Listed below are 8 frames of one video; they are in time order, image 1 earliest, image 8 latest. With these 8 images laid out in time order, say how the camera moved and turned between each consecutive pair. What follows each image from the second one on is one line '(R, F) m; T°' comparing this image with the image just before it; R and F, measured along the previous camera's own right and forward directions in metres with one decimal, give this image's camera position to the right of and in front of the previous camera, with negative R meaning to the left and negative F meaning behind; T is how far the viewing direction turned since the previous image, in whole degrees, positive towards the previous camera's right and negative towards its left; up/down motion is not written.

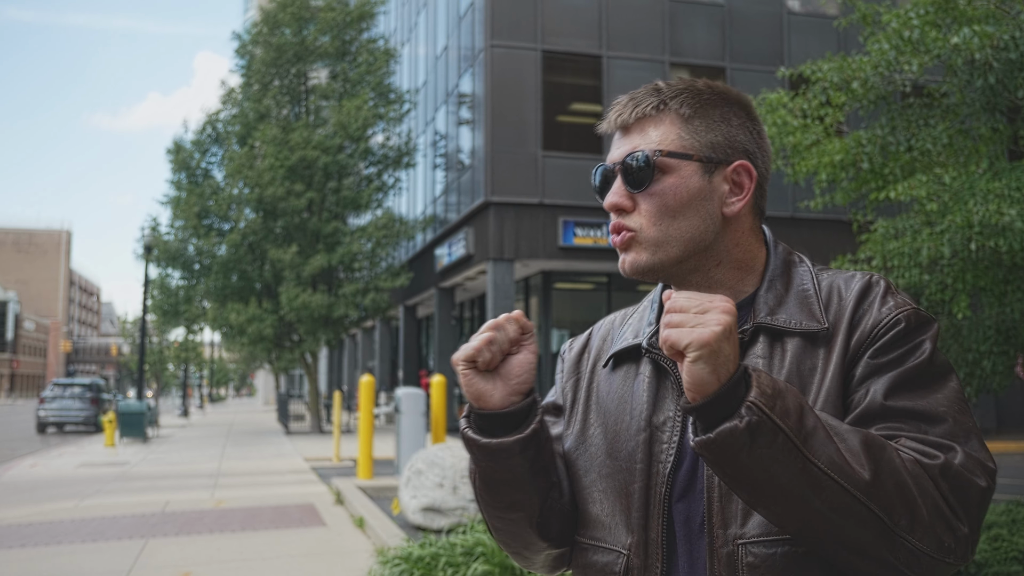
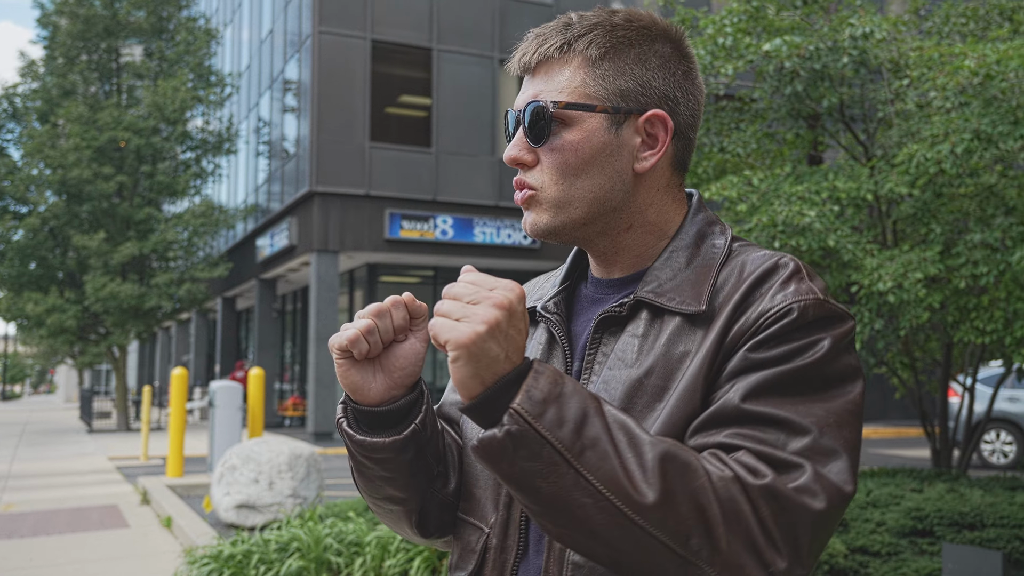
(0.0, +0.1) m; +11°
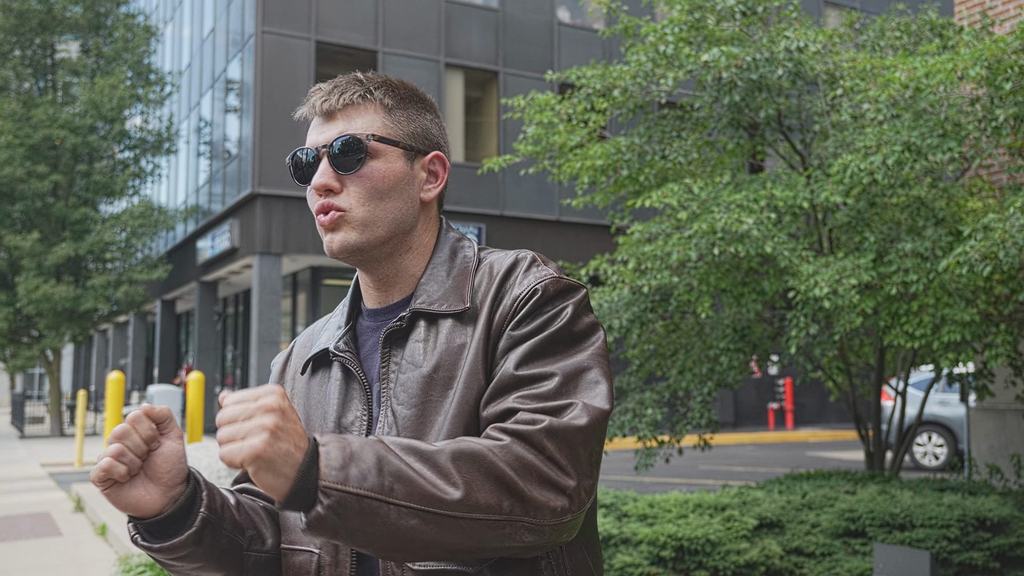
(0.0, 0.0) m; +3°
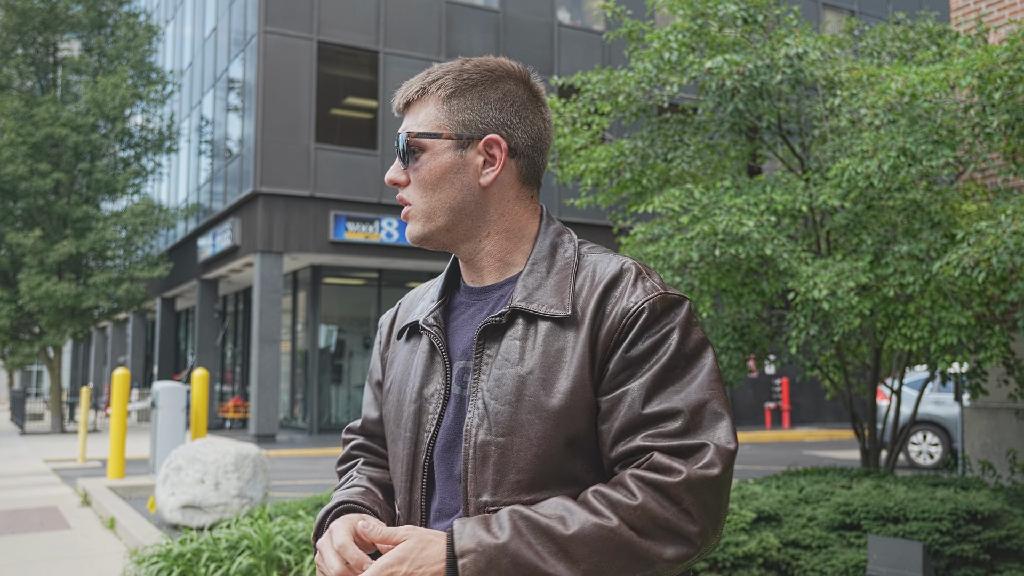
(-0.1, -0.2) m; 0°
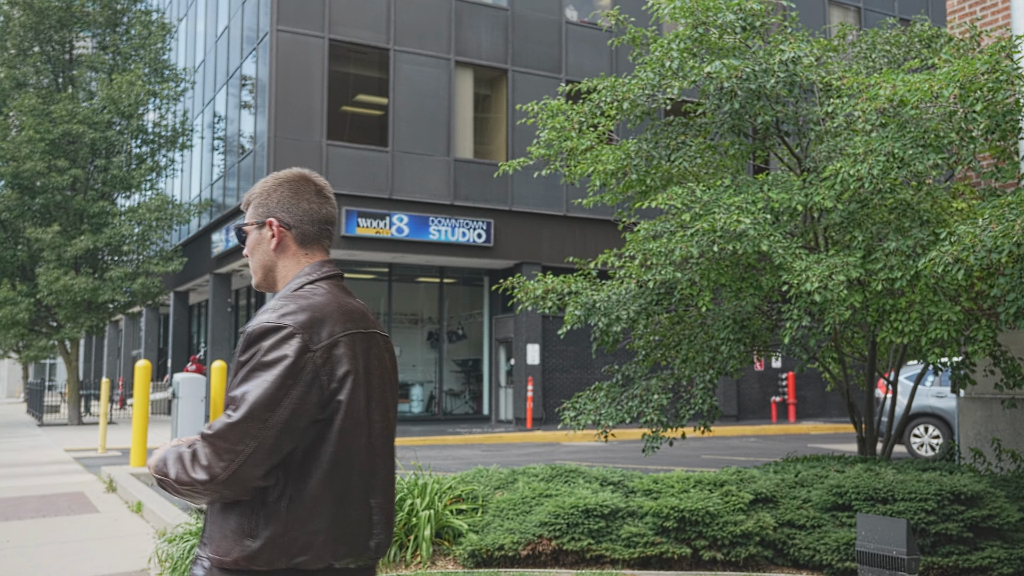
(0.0, -0.3) m; 0°
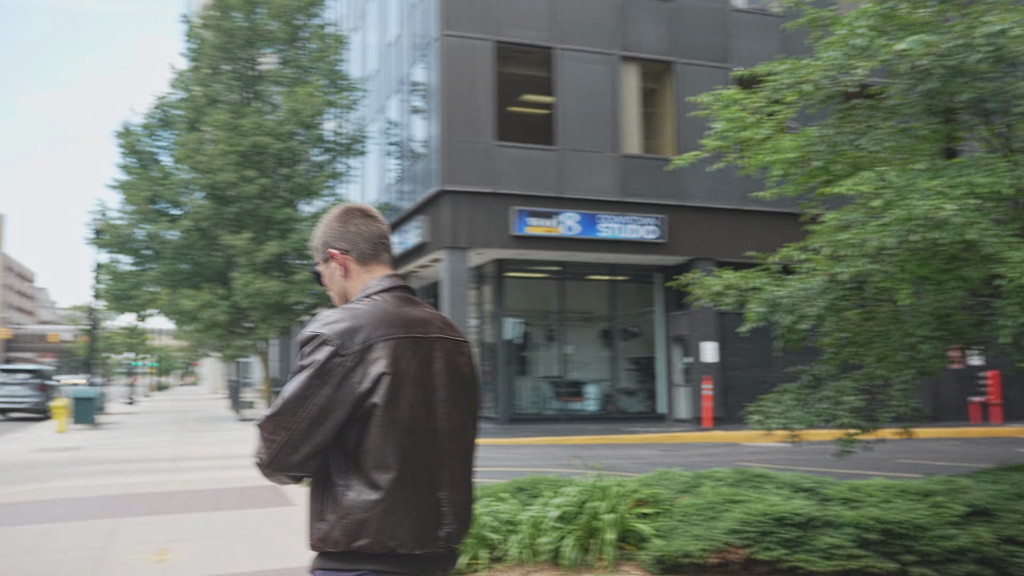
(-0.1, +0.1) m; -11°
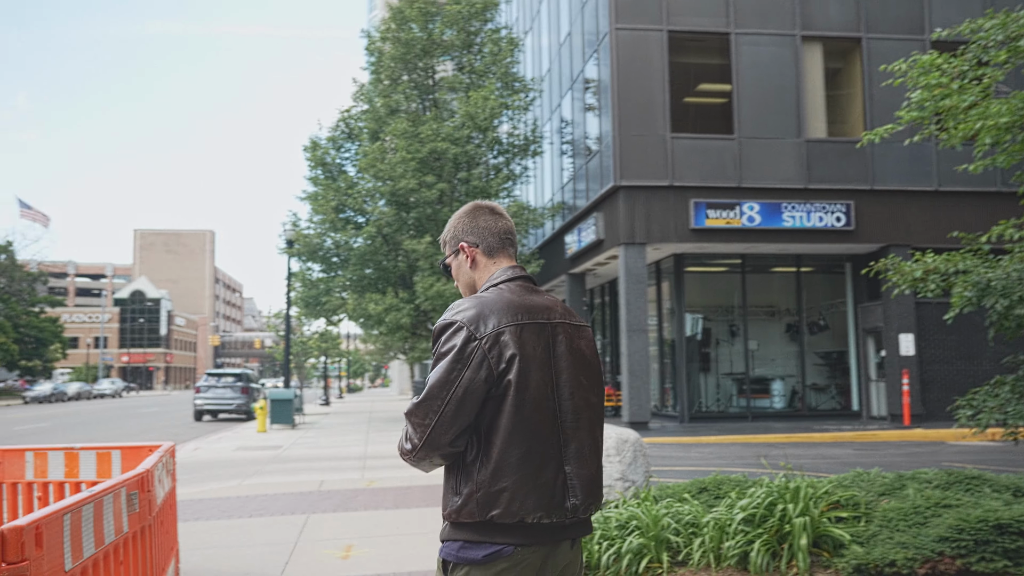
(0.0, +0.2) m; -12°
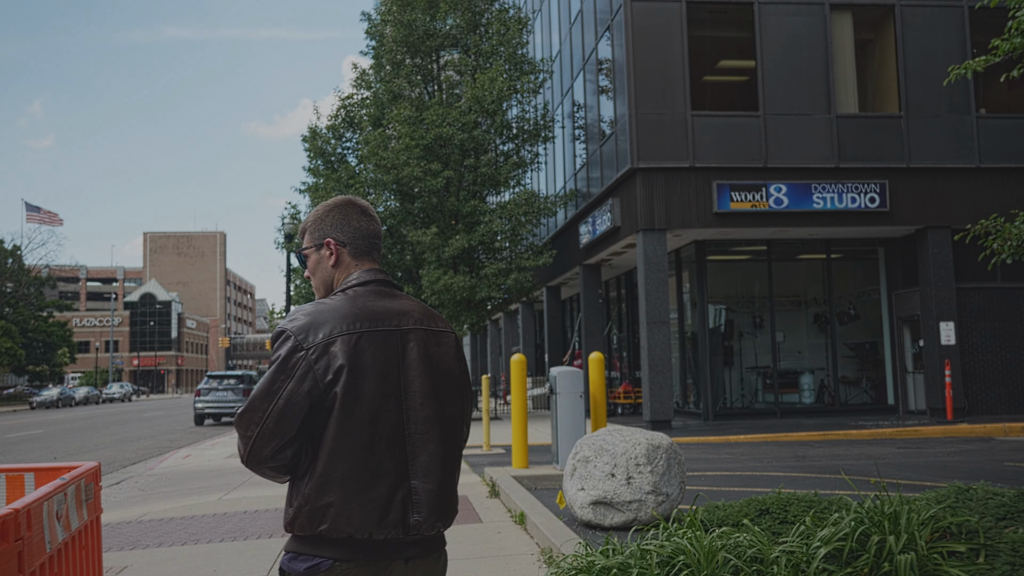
(0.0, +1.4) m; -1°
